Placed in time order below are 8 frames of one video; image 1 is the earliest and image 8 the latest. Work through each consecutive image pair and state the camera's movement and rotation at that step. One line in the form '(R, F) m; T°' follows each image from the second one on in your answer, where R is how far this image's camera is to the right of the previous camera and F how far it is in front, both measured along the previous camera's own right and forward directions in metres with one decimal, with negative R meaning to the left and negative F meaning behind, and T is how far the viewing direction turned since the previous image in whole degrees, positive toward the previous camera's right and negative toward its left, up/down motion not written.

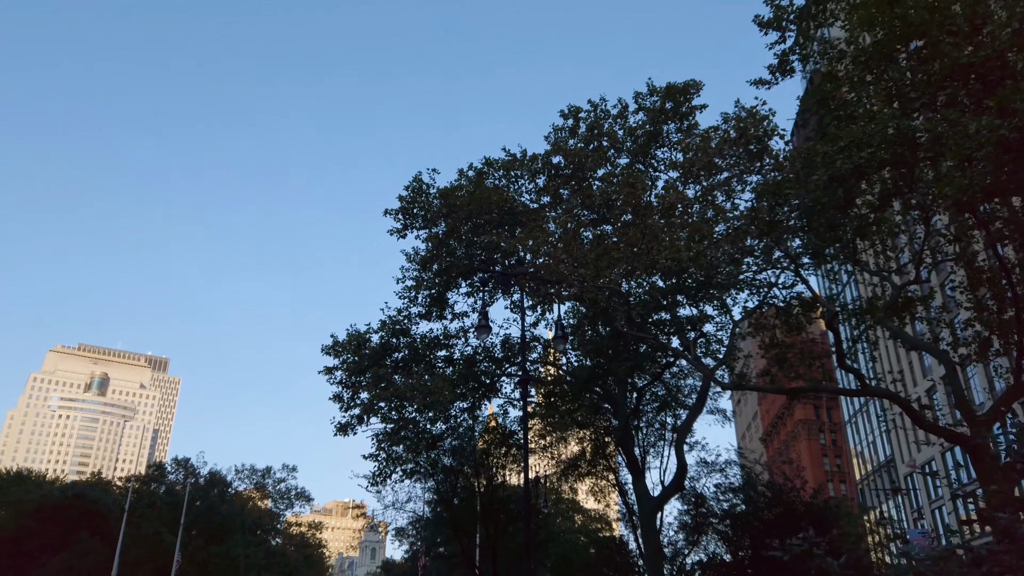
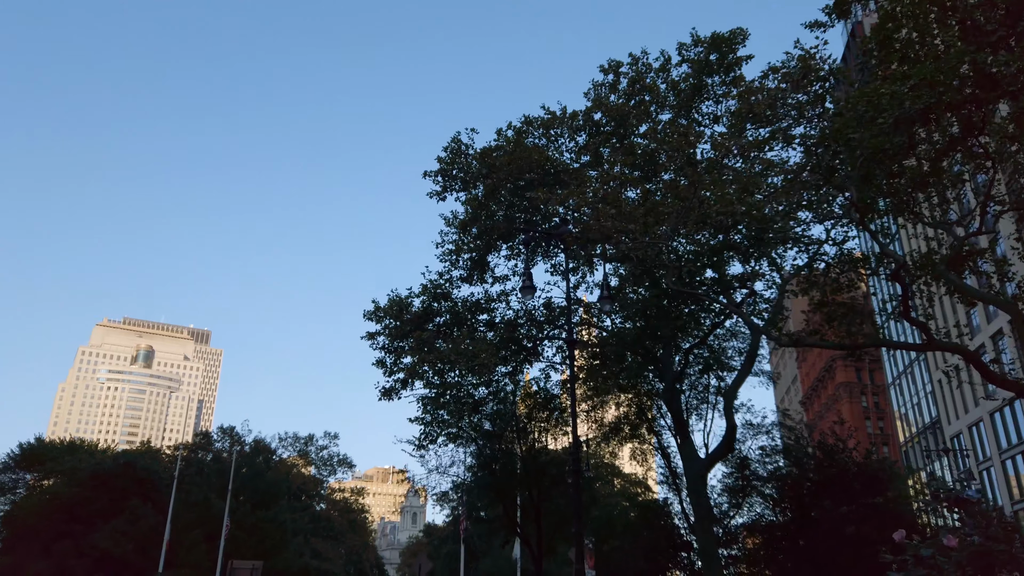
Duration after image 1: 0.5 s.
(-0.2, +0.3) m; -3°
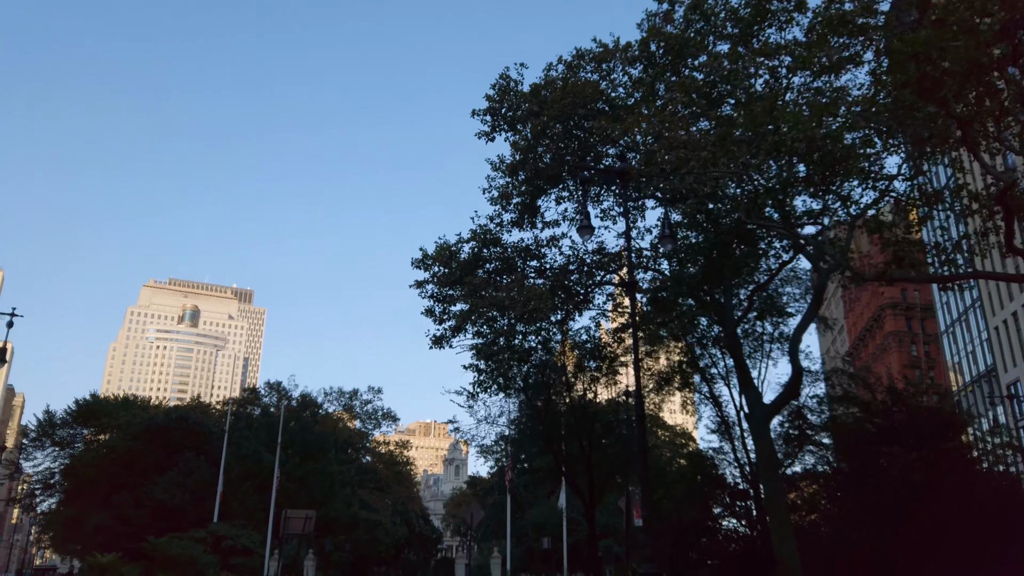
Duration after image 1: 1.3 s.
(-0.4, +0.6) m; -3°
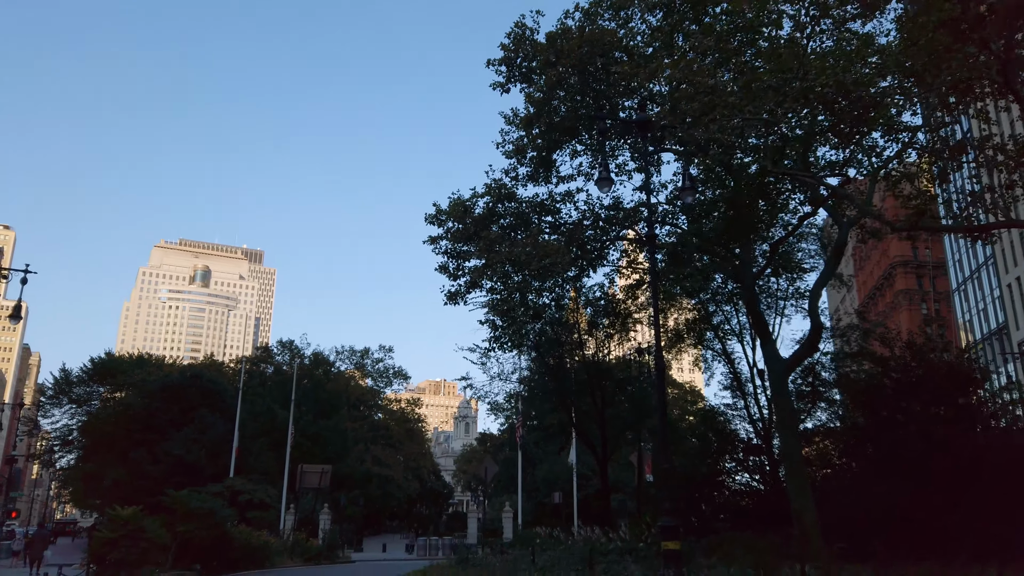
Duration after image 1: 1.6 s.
(-0.2, +0.2) m; -1°
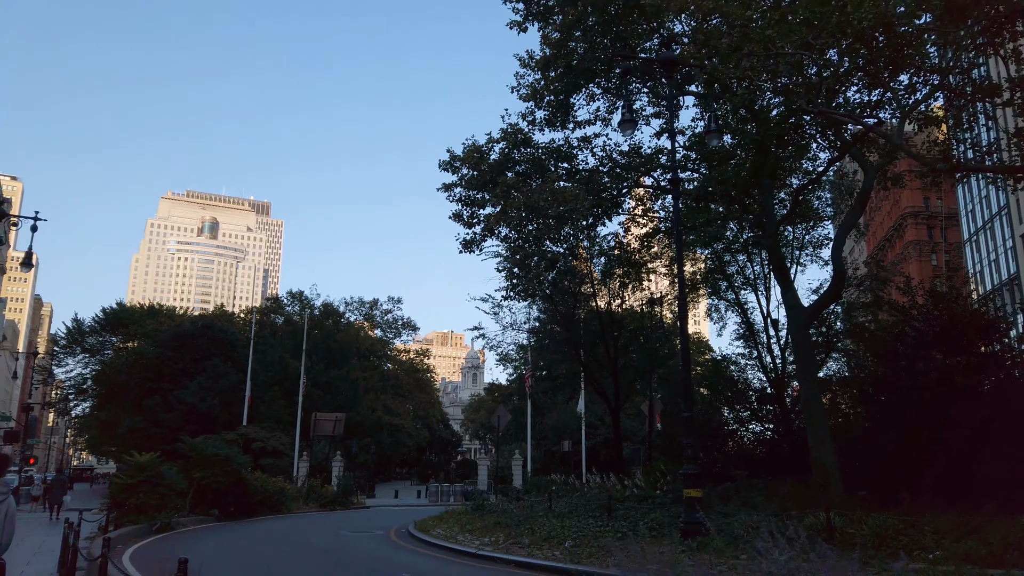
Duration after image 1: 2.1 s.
(-0.2, +0.3) m; -1°
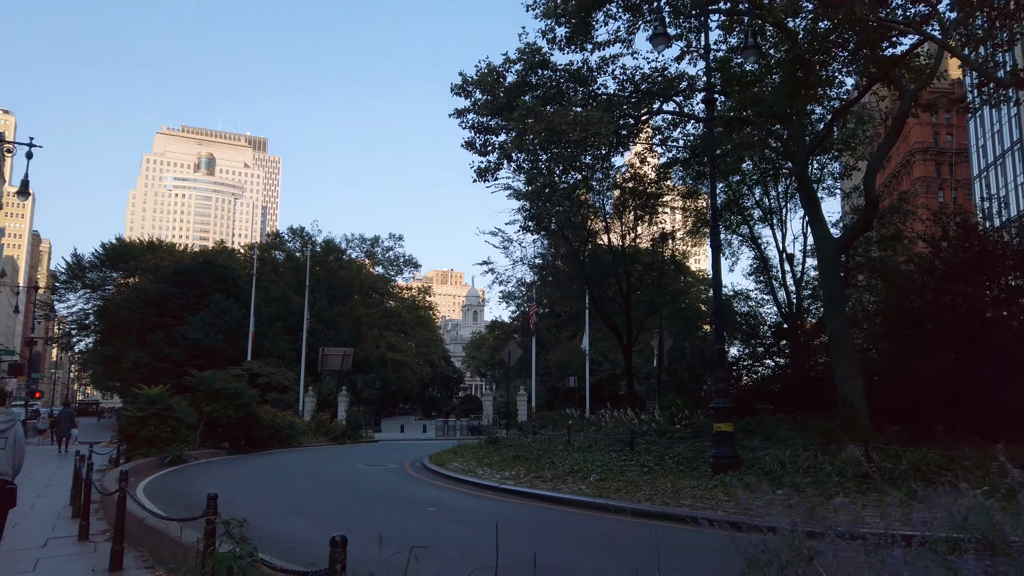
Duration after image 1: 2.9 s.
(-0.4, +0.7) m; 0°
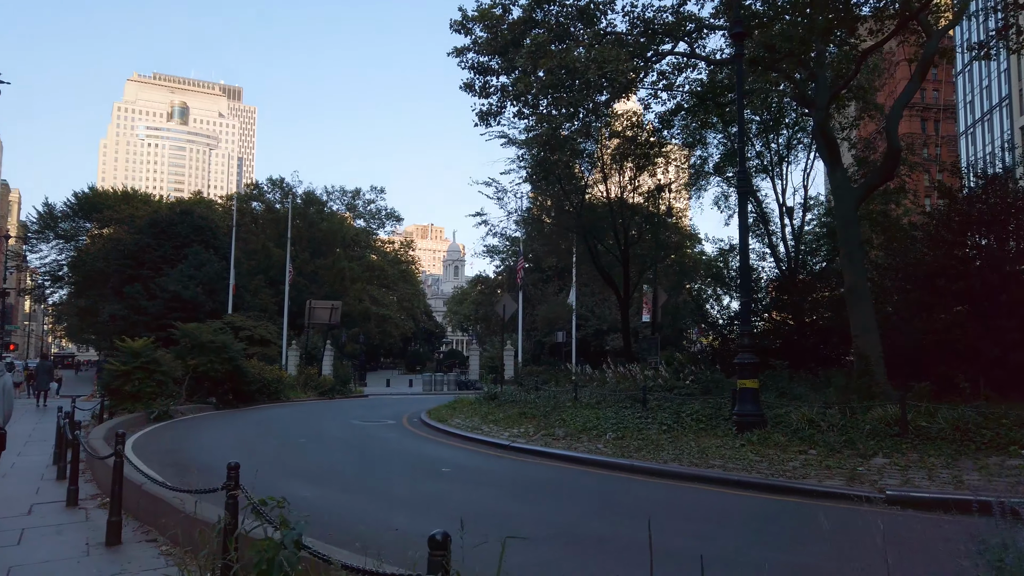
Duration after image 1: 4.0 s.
(-0.6, +0.9) m; +2°
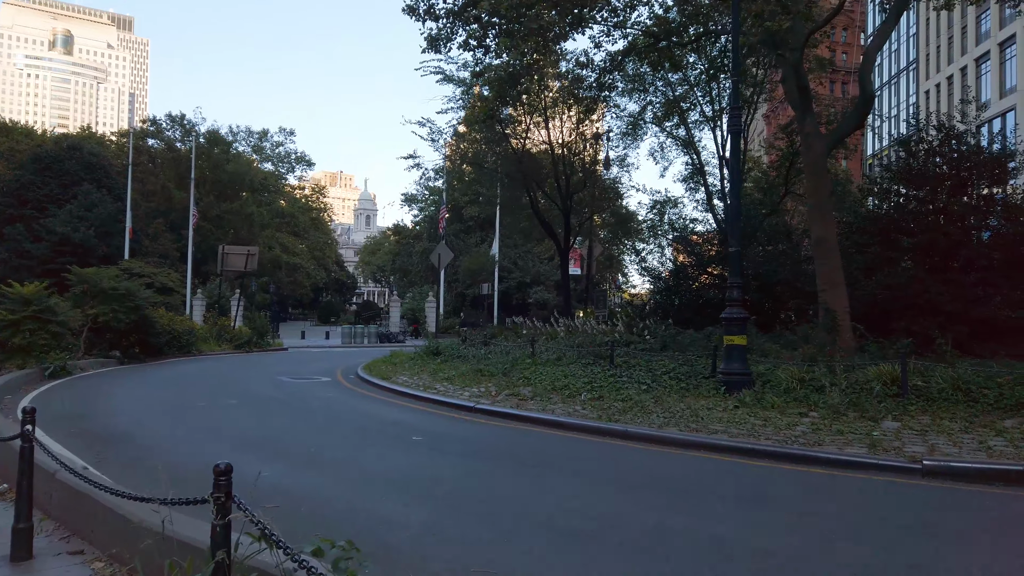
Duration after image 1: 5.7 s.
(-0.9, +1.5) m; +7°
